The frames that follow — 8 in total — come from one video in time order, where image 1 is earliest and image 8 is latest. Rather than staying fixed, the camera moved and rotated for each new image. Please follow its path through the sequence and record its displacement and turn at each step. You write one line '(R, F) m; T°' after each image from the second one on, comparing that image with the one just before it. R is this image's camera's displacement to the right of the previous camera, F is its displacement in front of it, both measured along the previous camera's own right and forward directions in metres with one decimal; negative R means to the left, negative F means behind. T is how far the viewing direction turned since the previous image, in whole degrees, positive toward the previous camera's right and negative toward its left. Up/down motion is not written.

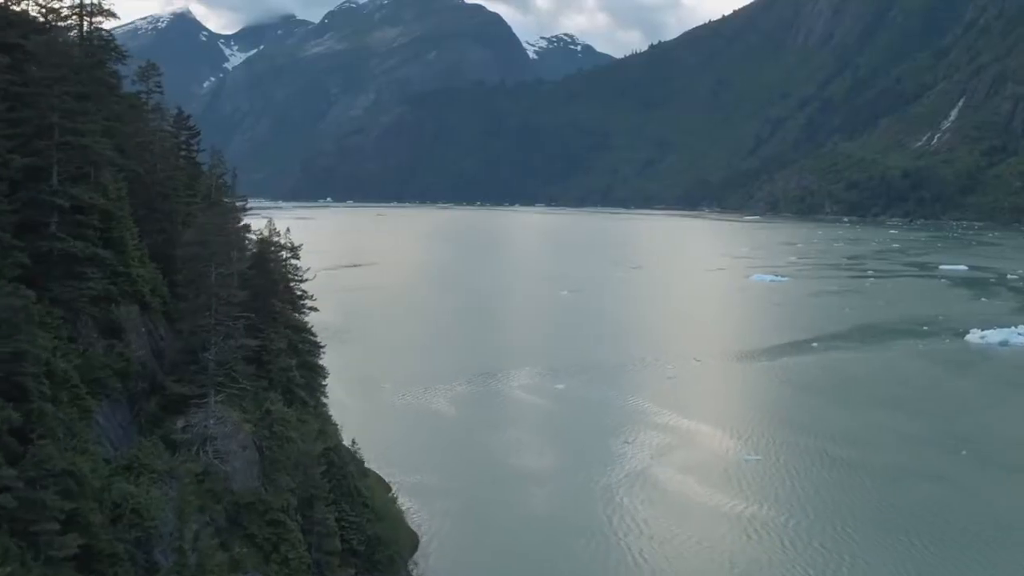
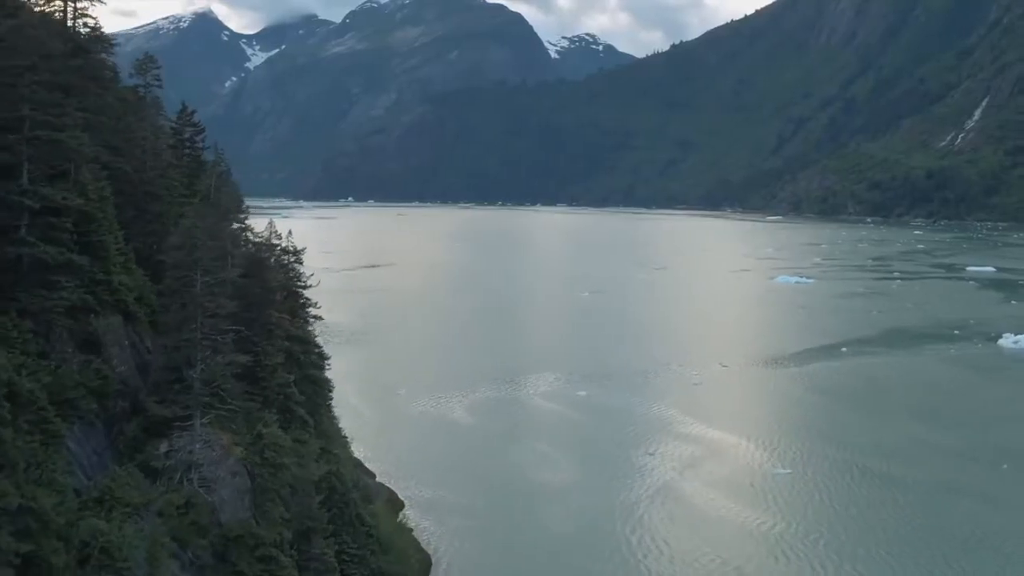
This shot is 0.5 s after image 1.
(0.0, +0.7) m; -1°
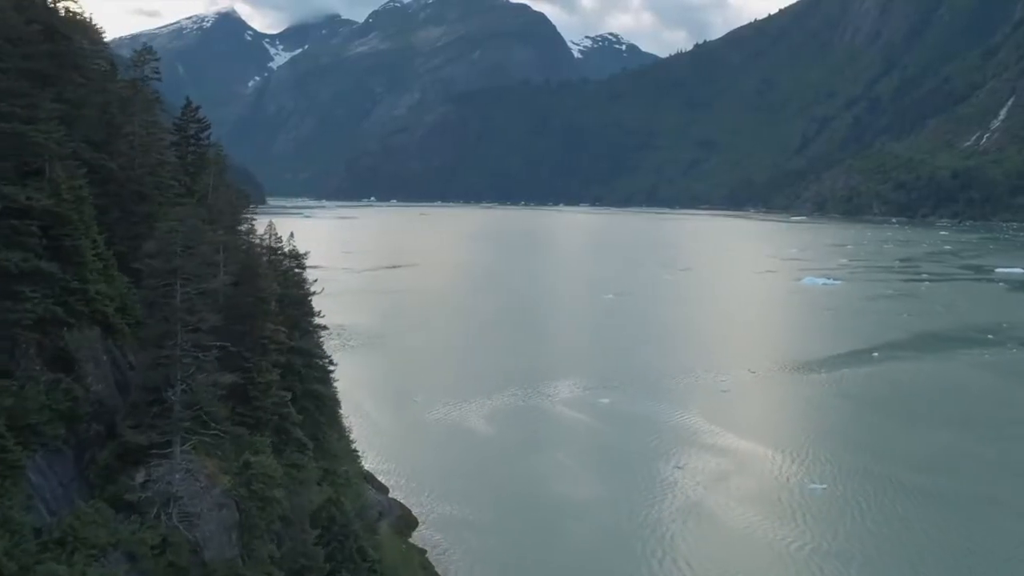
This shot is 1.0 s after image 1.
(0.0, +0.7) m; -1°
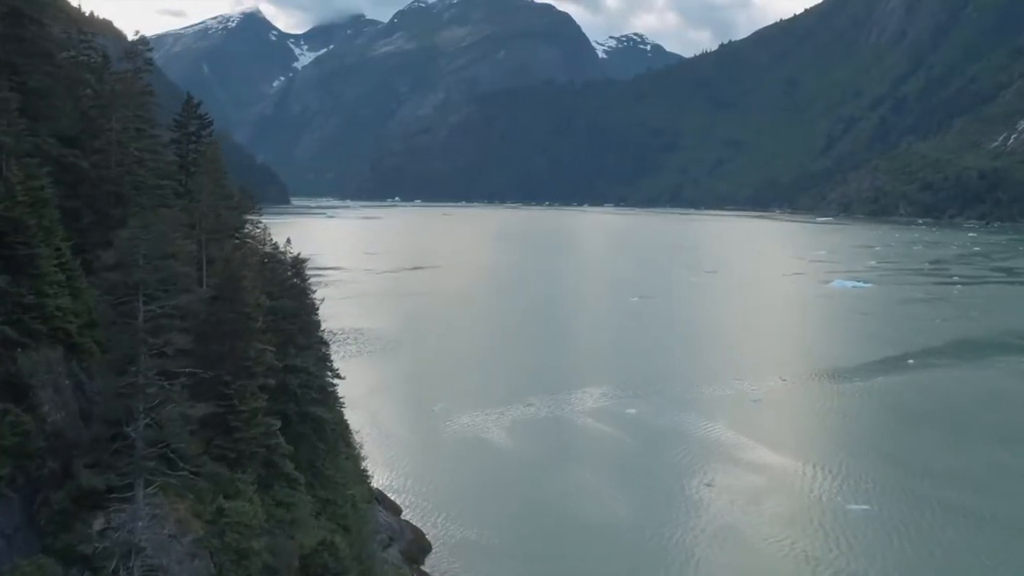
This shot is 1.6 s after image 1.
(0.0, +0.8) m; -1°
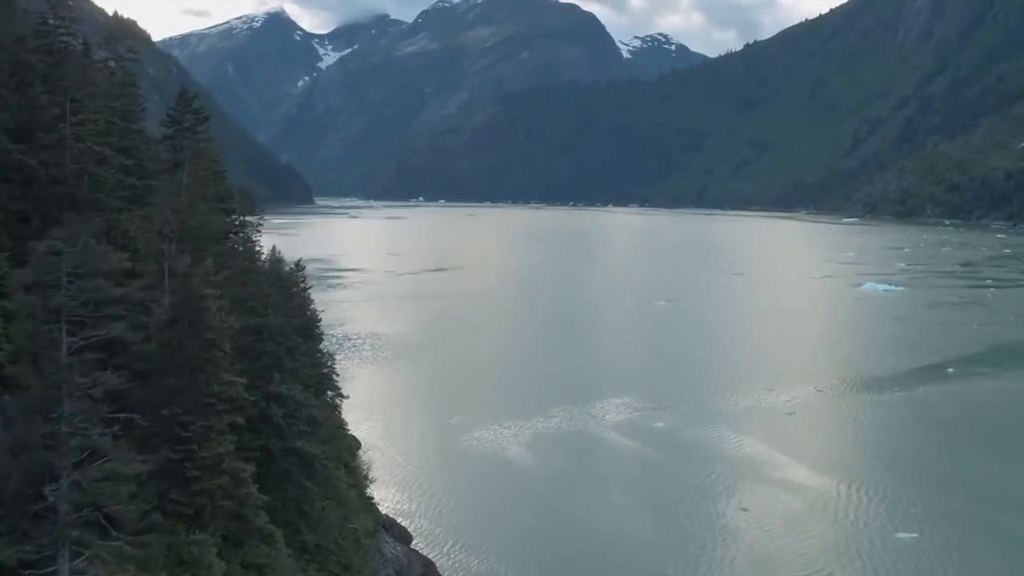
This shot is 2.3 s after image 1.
(0.0, +1.0) m; -2°
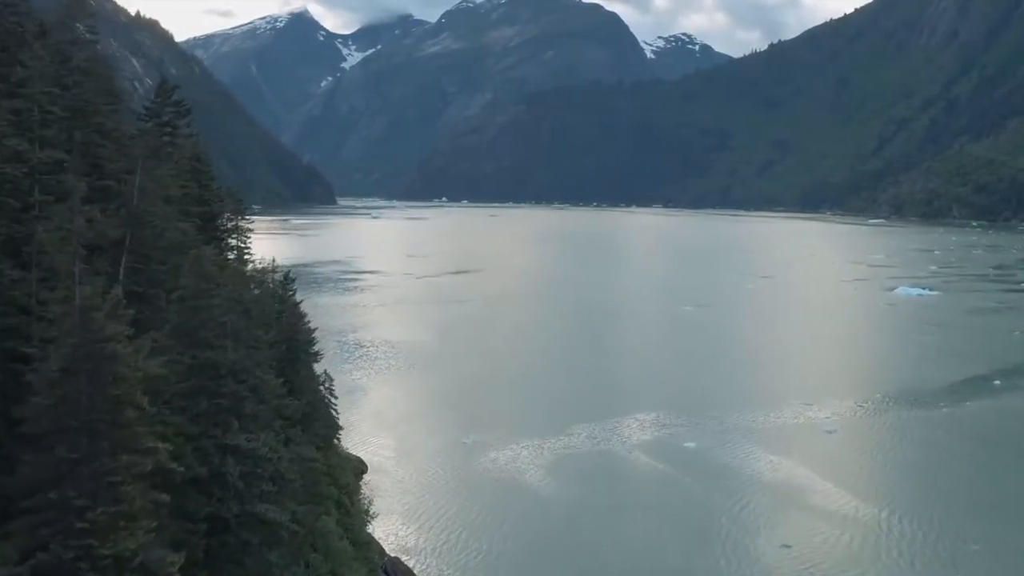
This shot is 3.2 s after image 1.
(0.0, +1.3) m; -1°
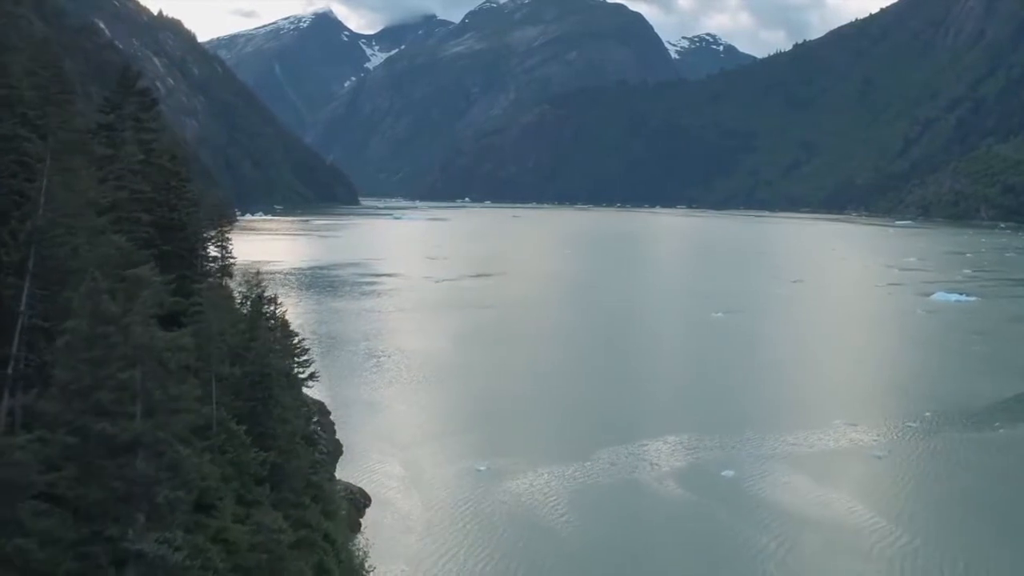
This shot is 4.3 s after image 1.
(+0.1, +1.5) m; -1°
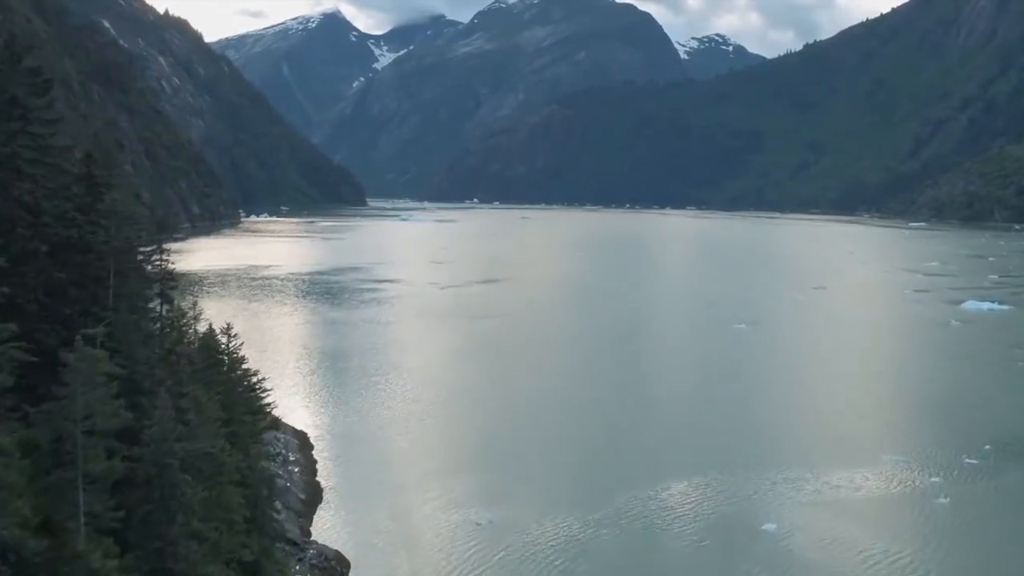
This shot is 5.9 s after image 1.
(0.0, +1.8) m; -1°
